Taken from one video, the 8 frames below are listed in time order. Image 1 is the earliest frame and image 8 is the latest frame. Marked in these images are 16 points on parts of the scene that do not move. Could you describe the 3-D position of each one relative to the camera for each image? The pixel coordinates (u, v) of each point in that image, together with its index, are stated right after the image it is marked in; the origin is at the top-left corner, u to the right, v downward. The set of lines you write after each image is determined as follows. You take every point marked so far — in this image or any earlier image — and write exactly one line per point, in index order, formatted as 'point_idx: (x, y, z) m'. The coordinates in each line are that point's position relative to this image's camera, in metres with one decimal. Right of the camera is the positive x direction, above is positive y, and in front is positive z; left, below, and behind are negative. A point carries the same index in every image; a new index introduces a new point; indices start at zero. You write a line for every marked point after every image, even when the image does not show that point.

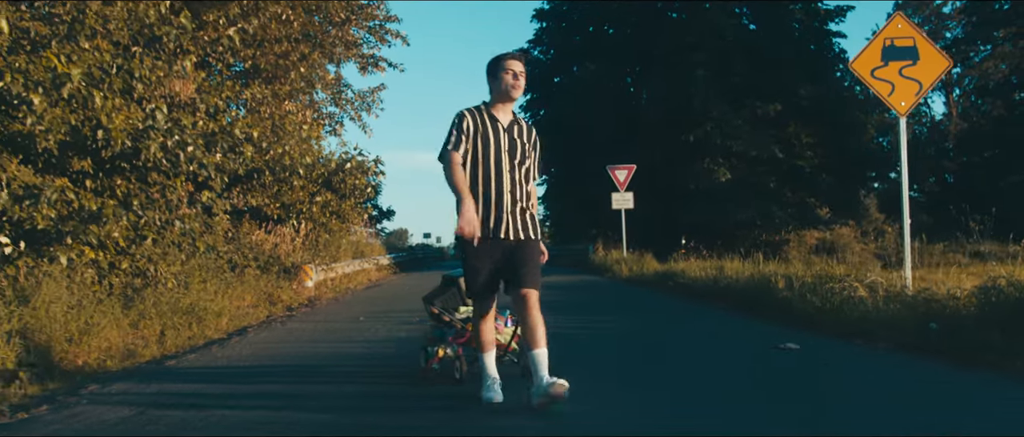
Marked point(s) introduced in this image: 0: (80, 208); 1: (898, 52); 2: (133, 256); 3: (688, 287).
0: (-4.2, +0.1, +9.4) m
1: (+3.4, +1.5, +8.8) m
2: (-4.1, -0.4, +10.4) m
3: (+2.4, -0.9, +12.9) m
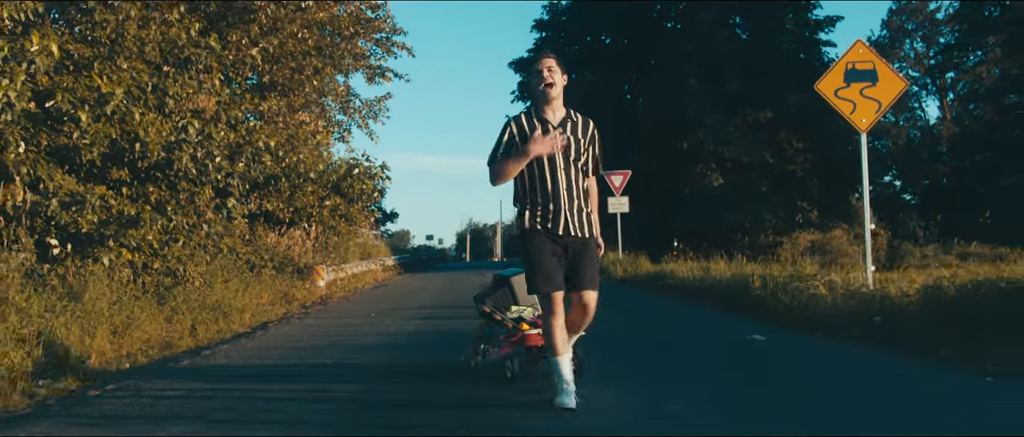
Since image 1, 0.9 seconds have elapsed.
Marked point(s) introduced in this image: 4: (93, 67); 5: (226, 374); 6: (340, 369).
0: (-4.2, +0.1, +10.3) m
1: (+3.4, +1.4, +9.8) m
2: (-4.1, -0.5, +11.3) m
3: (+2.4, -0.9, +13.8) m
4: (-4.4, +1.6, +10.2) m
5: (-2.2, -1.2, +7.3) m
6: (-1.3, -1.2, +7.4) m
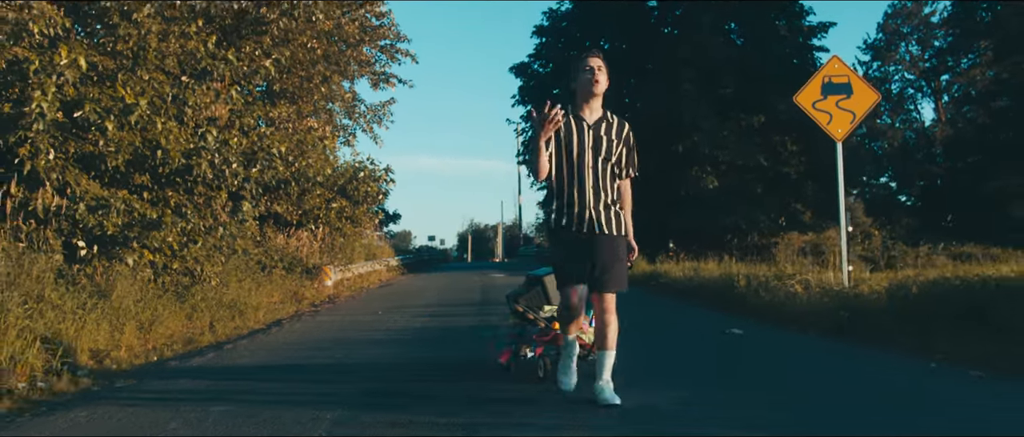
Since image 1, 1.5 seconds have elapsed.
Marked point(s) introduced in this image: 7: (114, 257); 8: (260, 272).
0: (-4.2, 0.0, +11.0) m
1: (+3.4, +1.4, +10.4) m
2: (-4.1, -0.5, +11.9) m
3: (+2.4, -1.0, +14.4) m
4: (-4.4, +1.6, +10.8) m
5: (-2.2, -1.2, +8.0) m
6: (-1.3, -1.2, +8.0) m
7: (-4.5, -0.4, +11.0) m
8: (-3.9, -0.9, +15.0) m
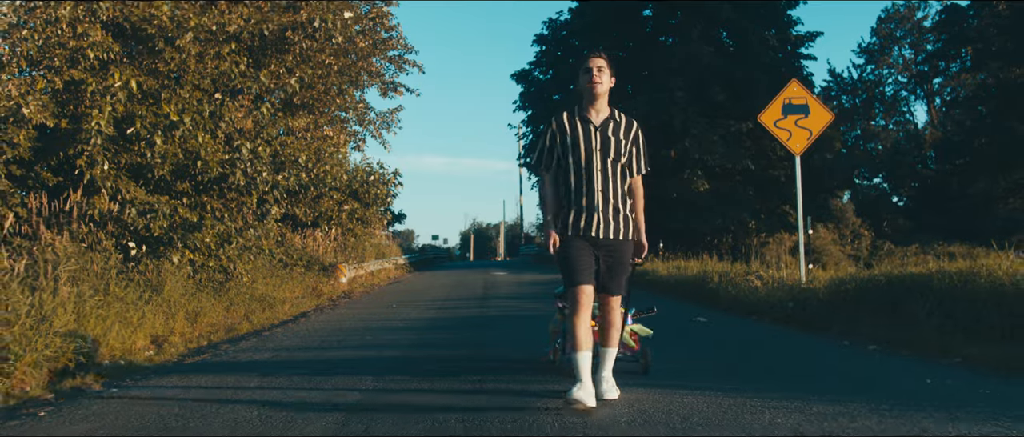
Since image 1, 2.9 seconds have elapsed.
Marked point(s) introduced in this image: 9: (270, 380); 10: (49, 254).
0: (-4.2, 0.0, +12.4) m
1: (+3.4, +1.3, +11.7) m
2: (-4.1, -0.5, +13.3) m
3: (+2.4, -1.0, +15.8) m
4: (-4.4, +1.5, +12.2) m
5: (-2.2, -1.2, +9.4) m
6: (-1.3, -1.2, +9.4) m
7: (-4.5, -0.5, +12.4) m
8: (-3.9, -0.9, +16.4) m
9: (-1.8, -1.2, +7.3) m
10: (-4.7, -0.4, +9.9) m
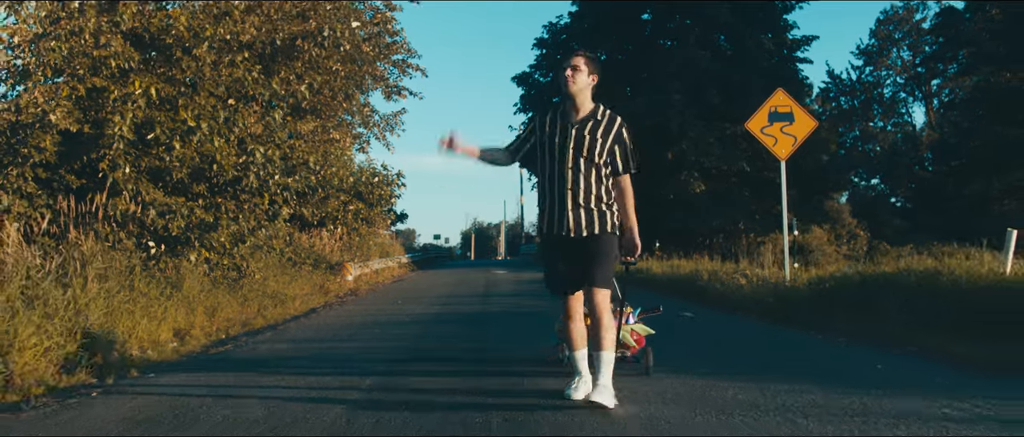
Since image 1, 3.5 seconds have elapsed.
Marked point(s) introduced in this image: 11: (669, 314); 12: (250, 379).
0: (-4.2, 0.0, +13.0) m
1: (+3.4, +1.3, +12.4) m
2: (-4.0, -0.5, +13.9) m
3: (+2.4, -1.0, +16.4) m
4: (-4.4, +1.5, +12.8) m
5: (-2.2, -1.3, +10.0) m
6: (-1.3, -1.3, +10.0) m
7: (-4.5, -0.5, +13.0) m
8: (-3.9, -0.9, +17.0) m
9: (-1.8, -1.2, +7.9) m
10: (-4.7, -0.4, +10.5) m
11: (+1.8, -1.1, +11.1) m
12: (-2.0, -1.2, +7.3) m
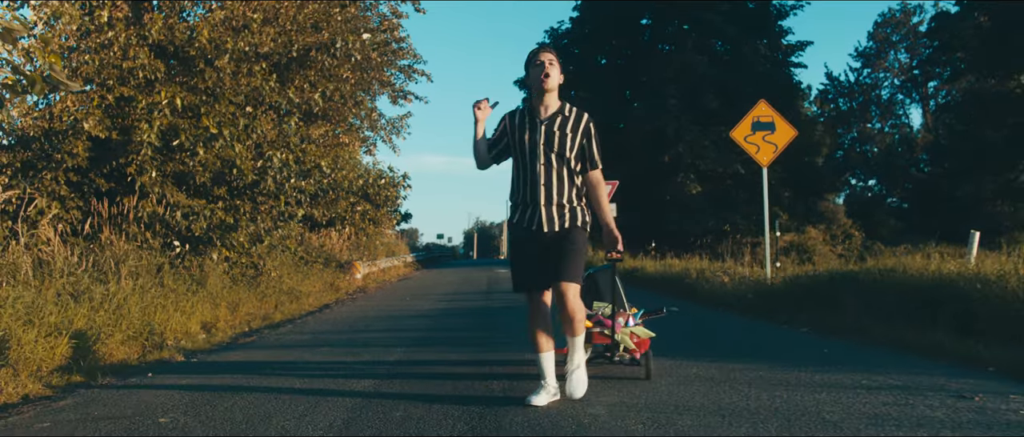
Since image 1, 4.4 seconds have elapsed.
0: (-4.2, 0.0, +13.9) m
1: (+3.5, +1.3, +13.2) m
2: (-4.0, -0.5, +14.8) m
3: (+2.4, -1.1, +17.3) m
4: (-4.4, +1.5, +13.7) m
5: (-2.2, -1.3, +10.9) m
6: (-1.3, -1.3, +10.9) m
7: (-4.5, -0.5, +13.9) m
8: (-3.9, -0.9, +17.9) m
9: (-1.8, -1.2, +8.8) m
10: (-4.7, -0.4, +11.4) m
11: (+1.8, -1.1, +12.0) m
12: (-2.0, -1.2, +8.2) m
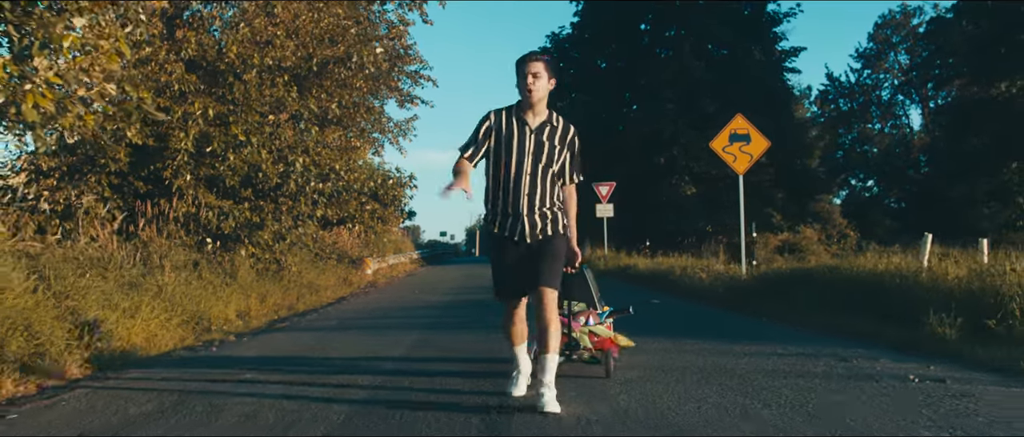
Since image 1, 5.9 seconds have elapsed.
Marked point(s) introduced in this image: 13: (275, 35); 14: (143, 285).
0: (-4.2, 0.0, +15.2) m
1: (+3.5, +1.3, +14.6) m
2: (-4.0, -0.5, +16.2) m
3: (+2.4, -1.1, +18.6) m
4: (-4.4, +1.5, +15.1) m
5: (-2.2, -1.3, +12.2) m
6: (-1.3, -1.3, +12.2) m
7: (-4.5, -0.5, +15.2) m
8: (-3.9, -0.9, +19.2) m
9: (-1.8, -1.3, +10.2) m
10: (-4.7, -0.4, +12.8) m
11: (+1.8, -1.1, +13.3) m
12: (-2.0, -1.3, +9.5) m
13: (-4.0, +3.1, +16.1) m
14: (-4.1, -0.7, +10.5) m
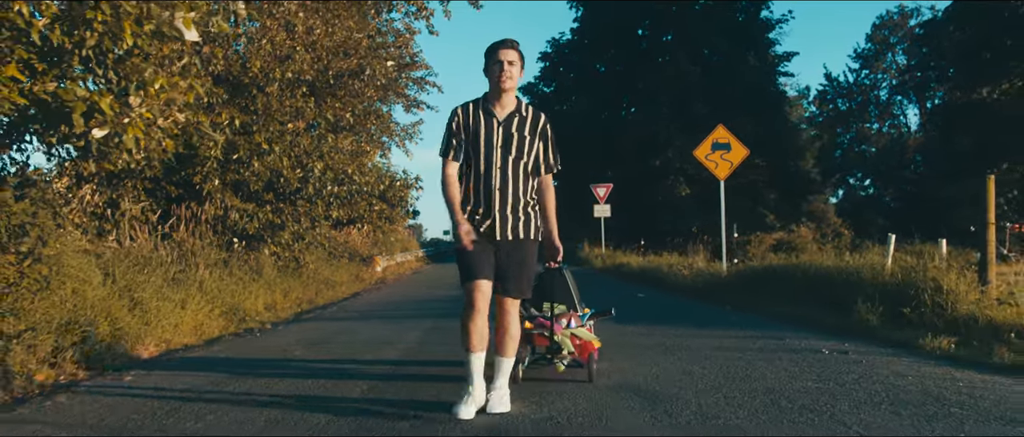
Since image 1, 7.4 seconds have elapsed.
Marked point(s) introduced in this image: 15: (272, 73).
0: (-4.2, -0.1, +16.5) m
1: (+3.5, +1.2, +15.9) m
2: (-4.0, -0.6, +17.5) m
3: (+2.4, -1.1, +19.9) m
4: (-4.4, +1.5, +16.4) m
5: (-2.2, -1.3, +13.5) m
6: (-1.3, -1.3, +13.5) m
7: (-4.4, -0.5, +16.5) m
8: (-3.8, -0.9, +20.5) m
9: (-1.8, -1.3, +11.5) m
10: (-4.7, -0.4, +14.1) m
11: (+1.8, -1.2, +14.6) m
12: (-2.0, -1.3, +10.8) m
13: (-4.0, +3.0, +17.4) m
14: (-4.0, -0.8, +11.8) m
15: (-4.2, +2.5, +16.8) m
